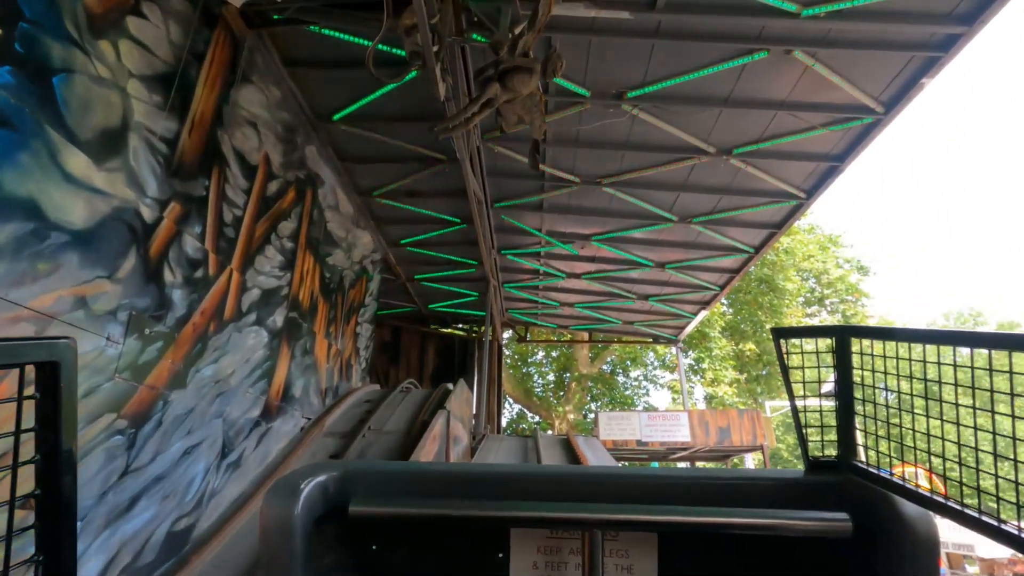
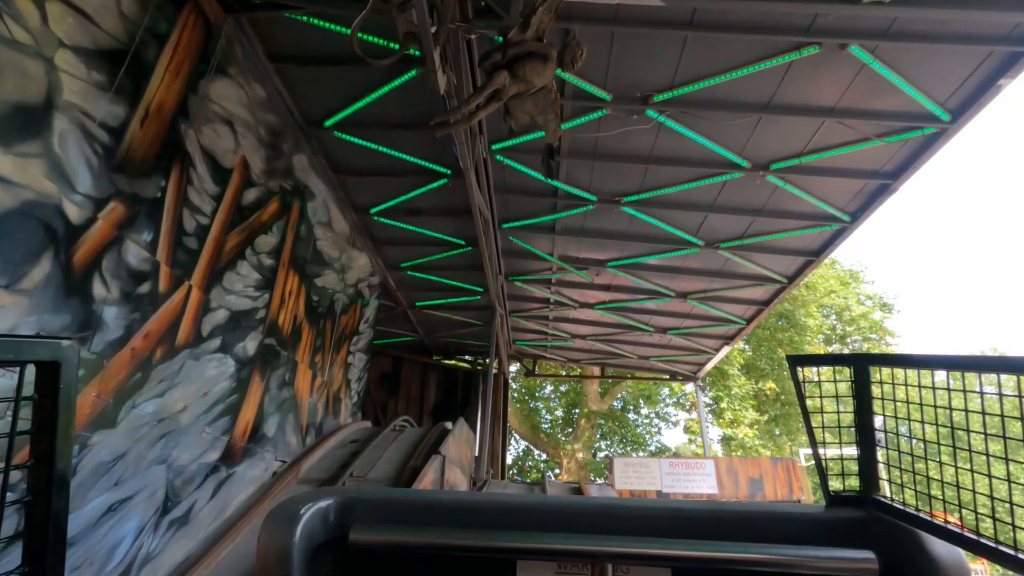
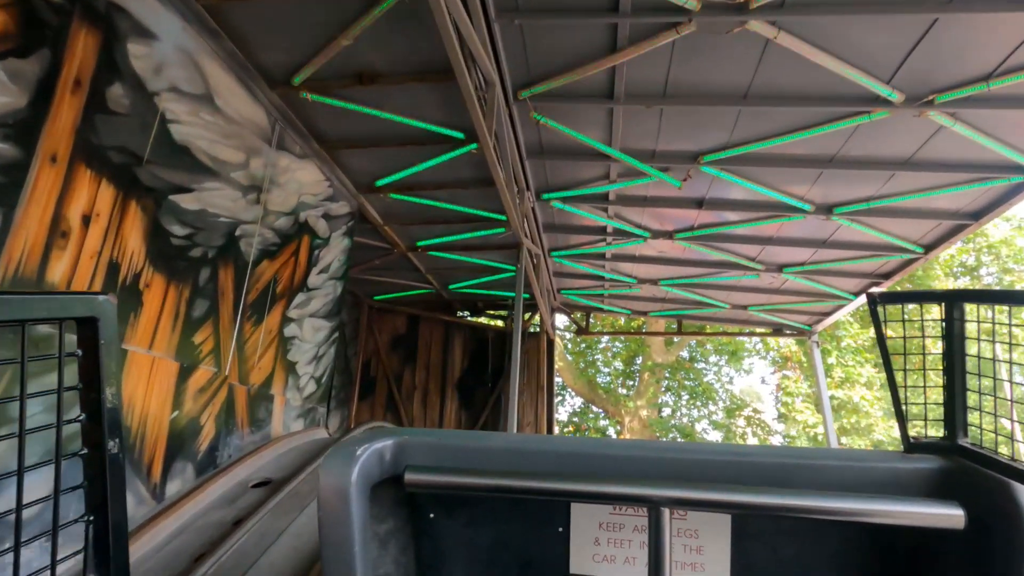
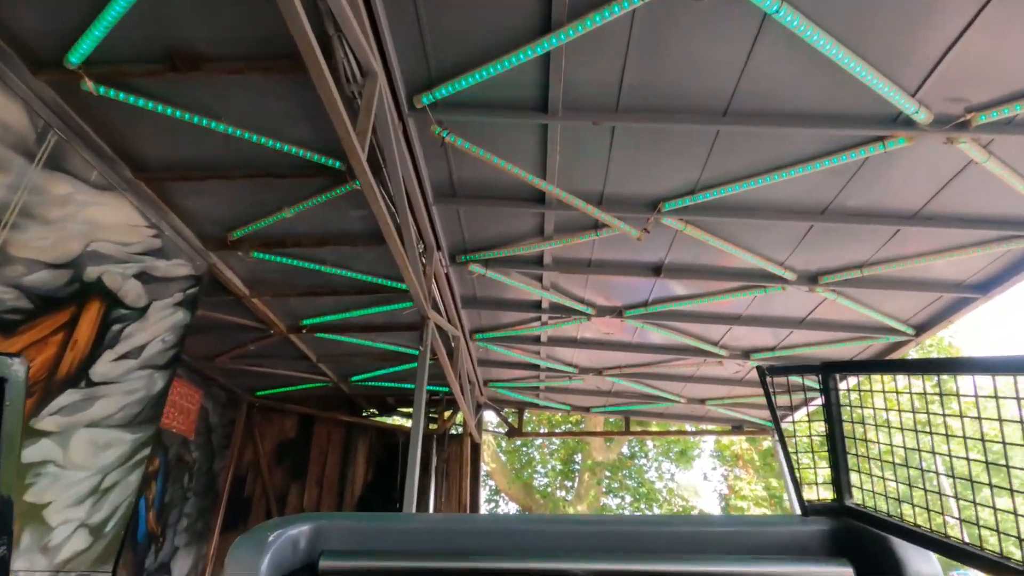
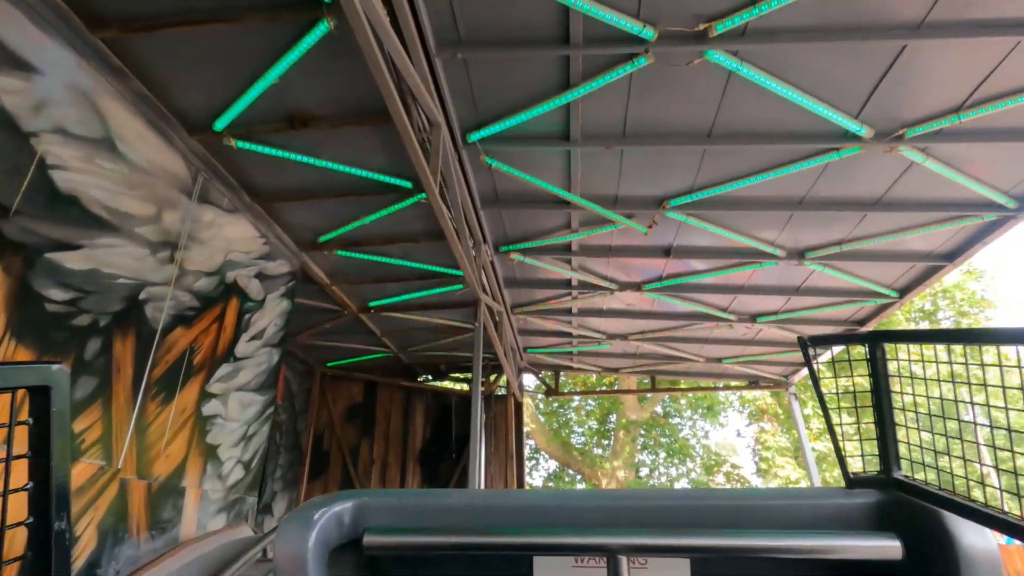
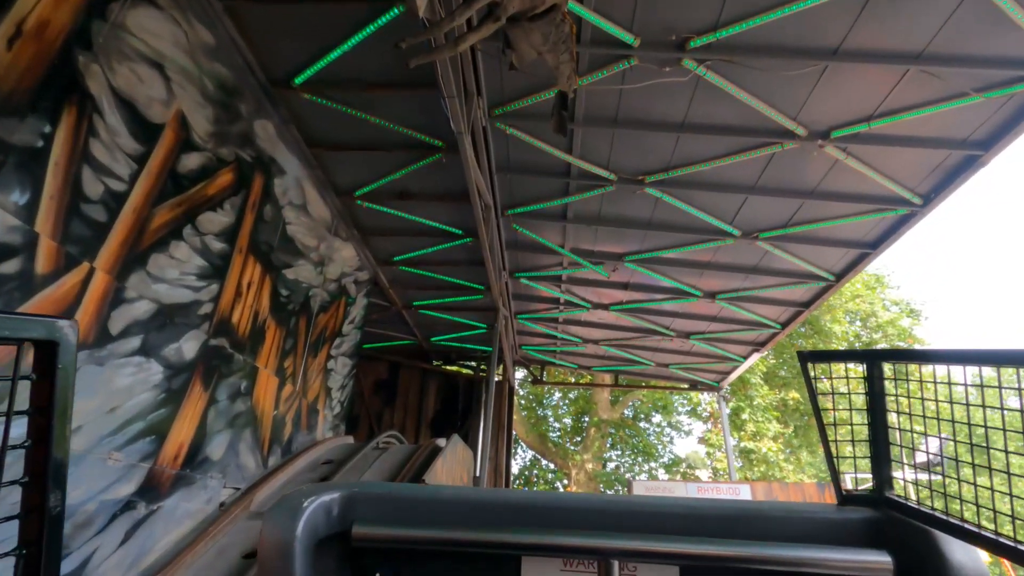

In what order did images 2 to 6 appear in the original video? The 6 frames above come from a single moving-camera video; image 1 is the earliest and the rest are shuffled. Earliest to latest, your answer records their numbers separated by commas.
2, 6, 3, 5, 4
